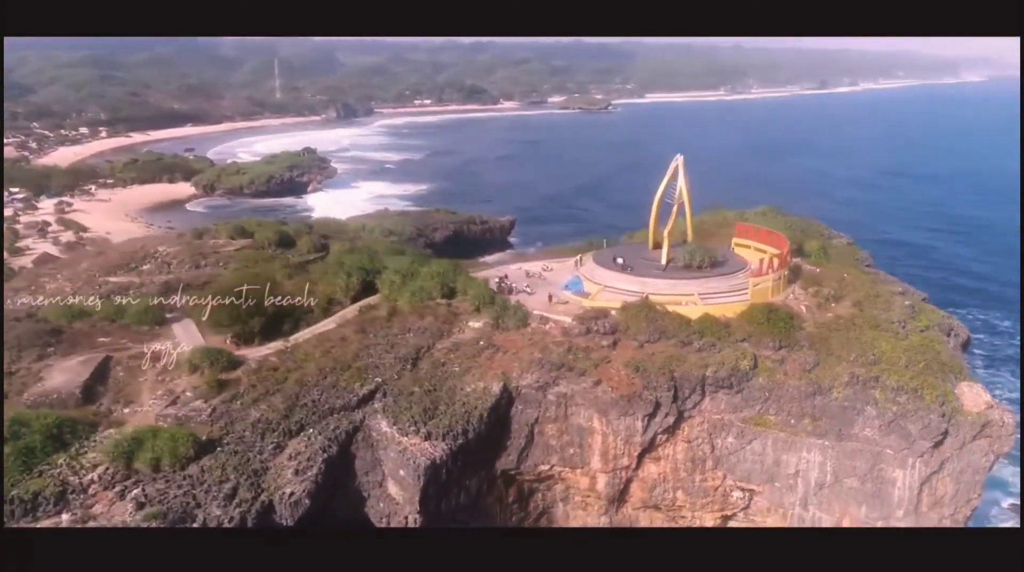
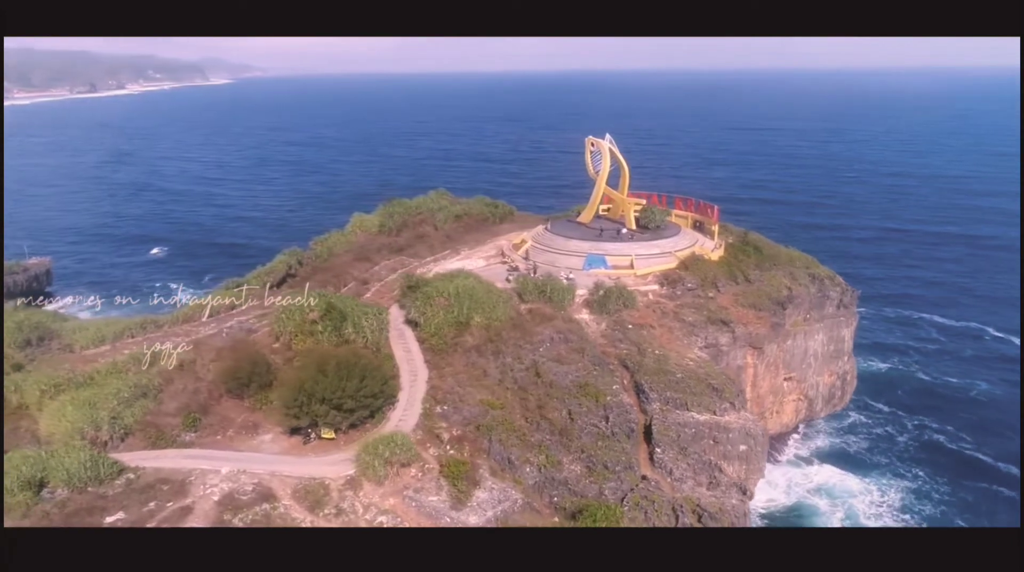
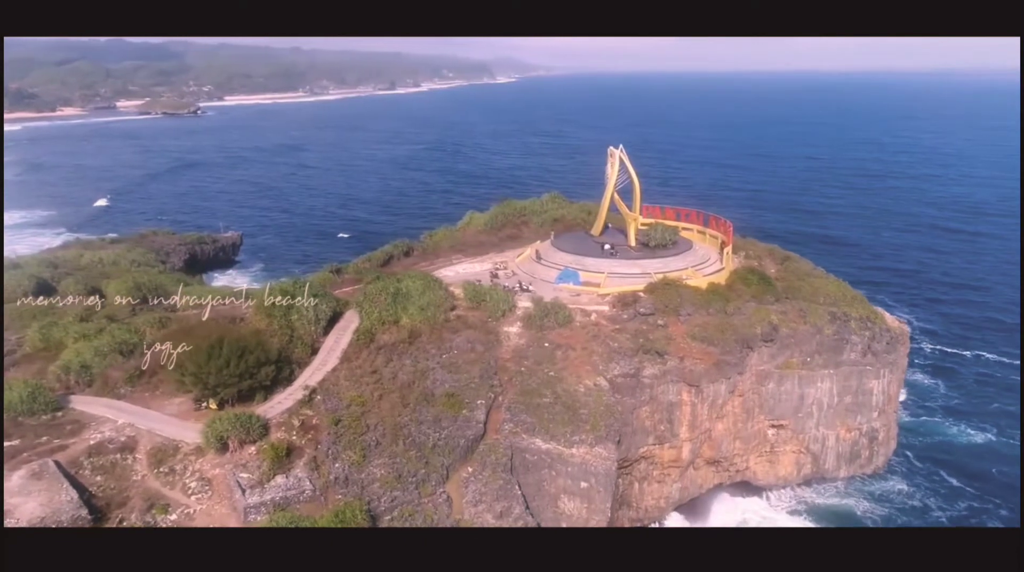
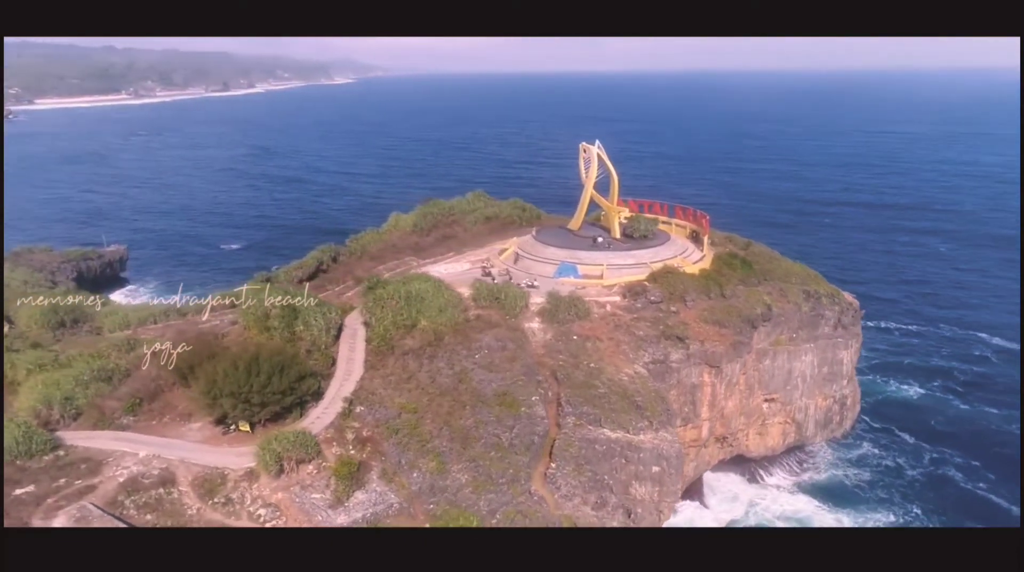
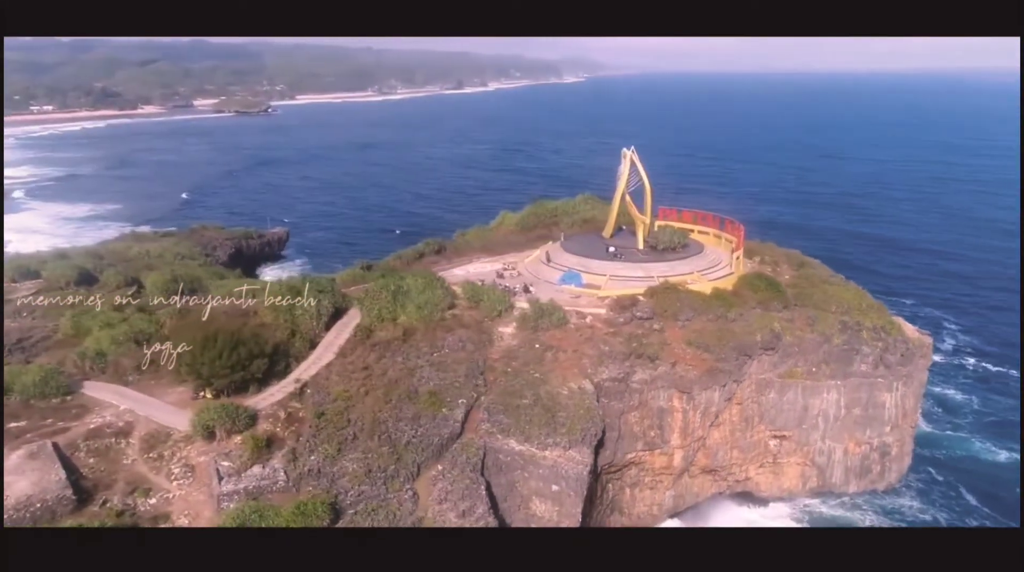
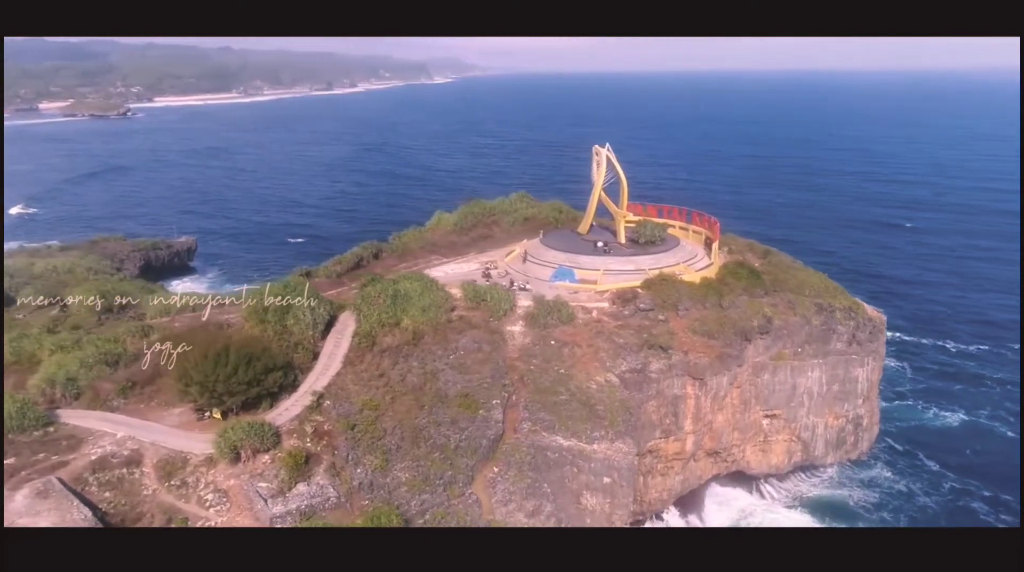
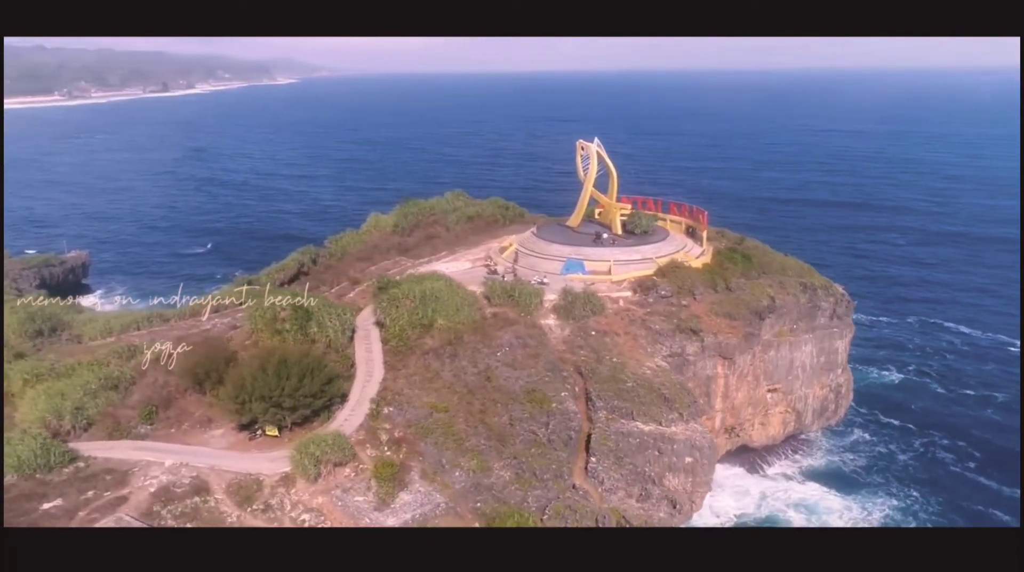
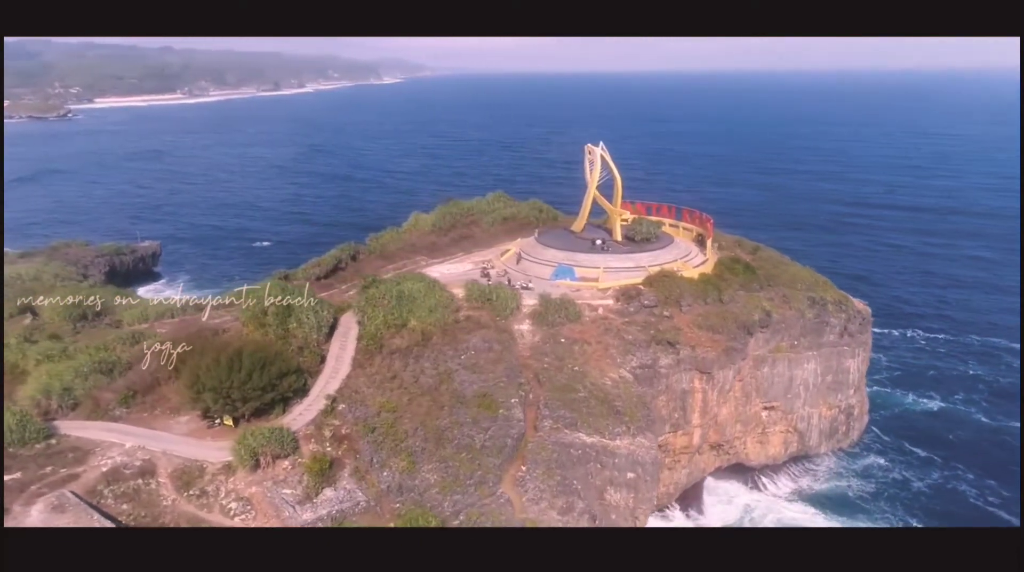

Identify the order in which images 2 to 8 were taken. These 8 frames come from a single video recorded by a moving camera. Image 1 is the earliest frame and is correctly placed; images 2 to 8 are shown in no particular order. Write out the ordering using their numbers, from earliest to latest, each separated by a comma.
5, 3, 6, 8, 4, 7, 2
